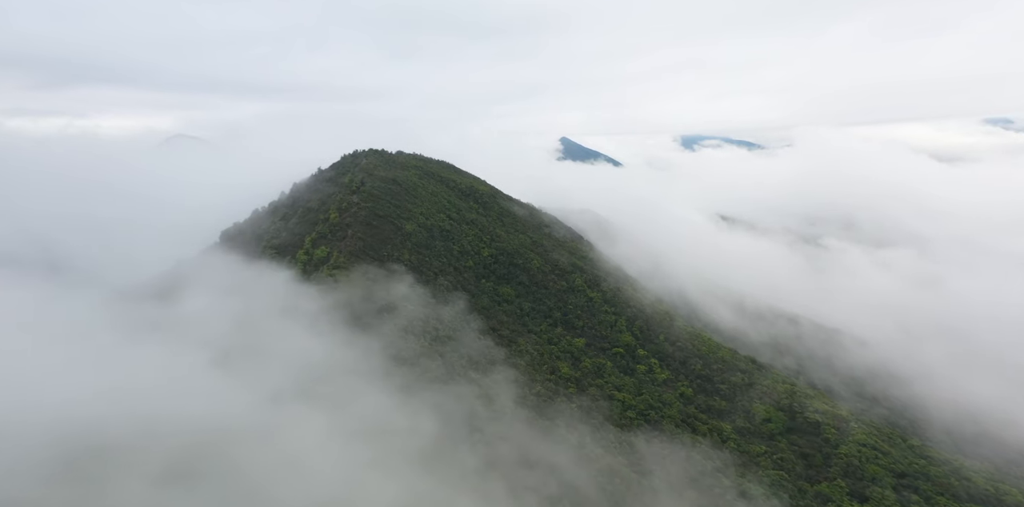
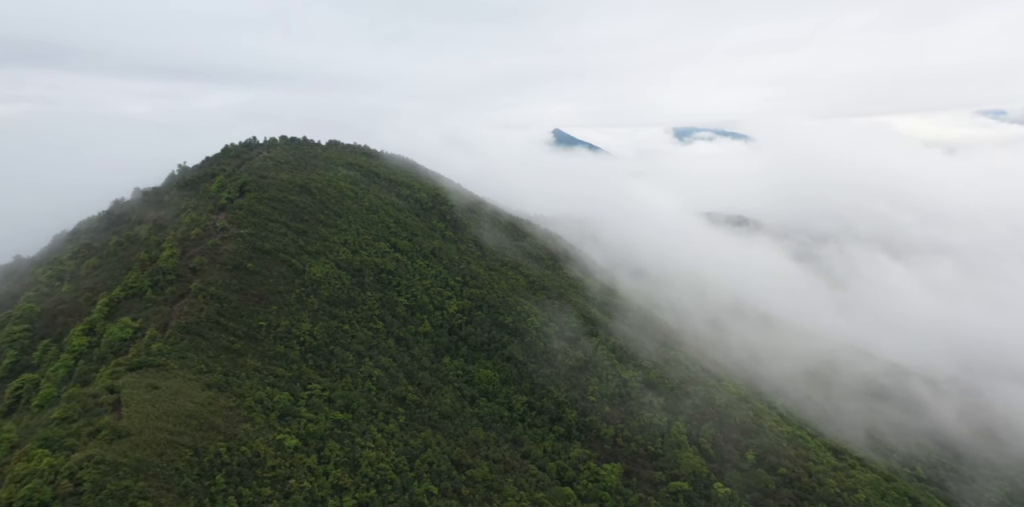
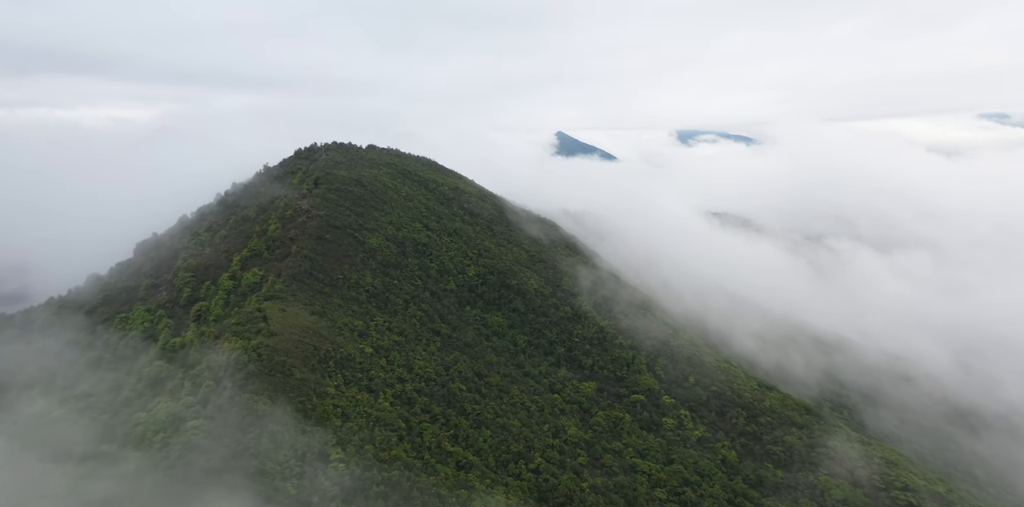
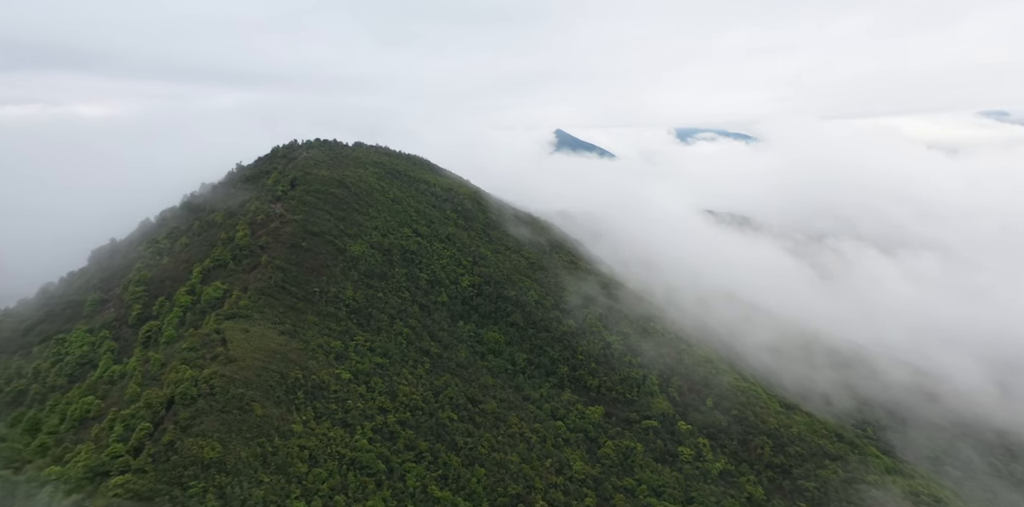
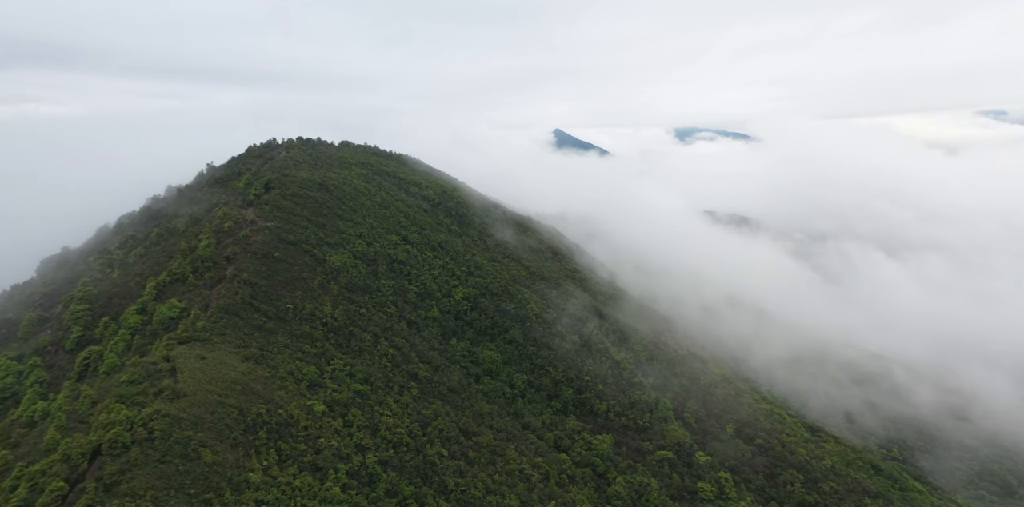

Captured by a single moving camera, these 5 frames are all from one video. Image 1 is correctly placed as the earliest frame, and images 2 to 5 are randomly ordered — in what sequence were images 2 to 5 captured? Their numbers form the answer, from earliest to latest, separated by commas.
3, 4, 5, 2
